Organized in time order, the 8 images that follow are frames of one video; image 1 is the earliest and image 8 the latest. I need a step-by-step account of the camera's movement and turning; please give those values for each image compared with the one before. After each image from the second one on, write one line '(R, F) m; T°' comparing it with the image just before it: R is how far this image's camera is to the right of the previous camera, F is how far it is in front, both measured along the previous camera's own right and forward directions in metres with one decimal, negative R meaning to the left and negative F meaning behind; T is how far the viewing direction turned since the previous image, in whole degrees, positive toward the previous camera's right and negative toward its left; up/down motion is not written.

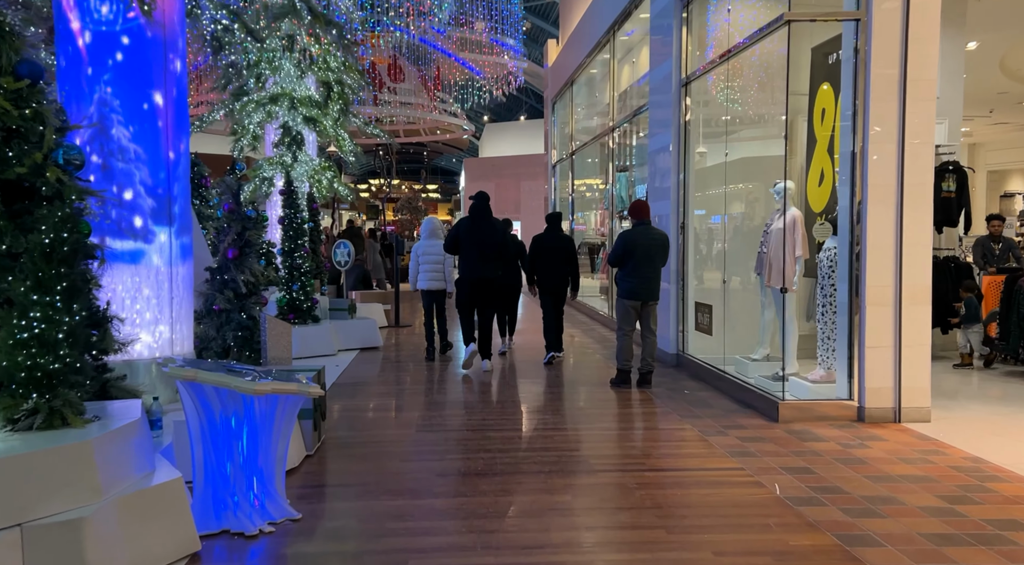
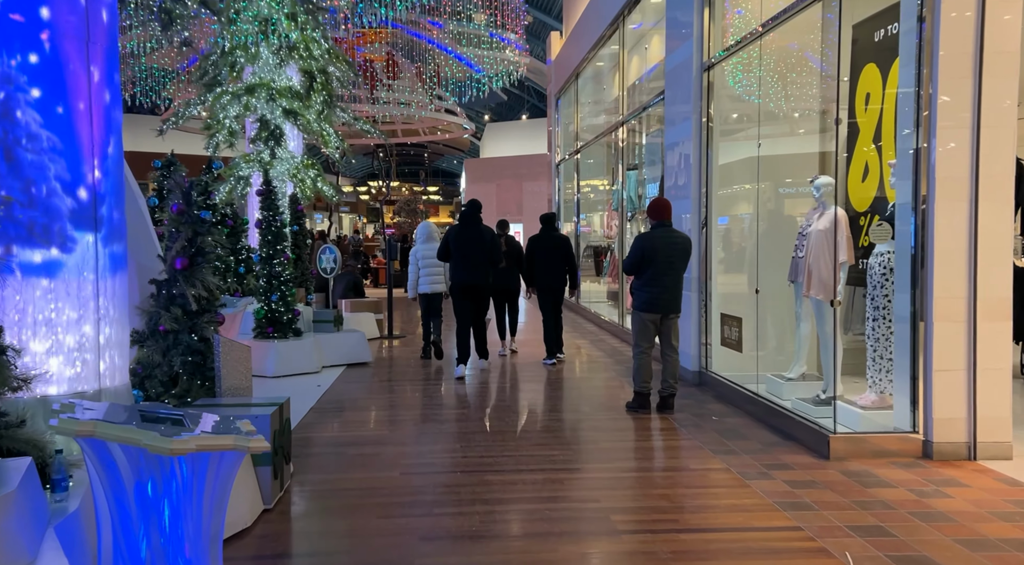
(0.0, +0.7) m; 0°
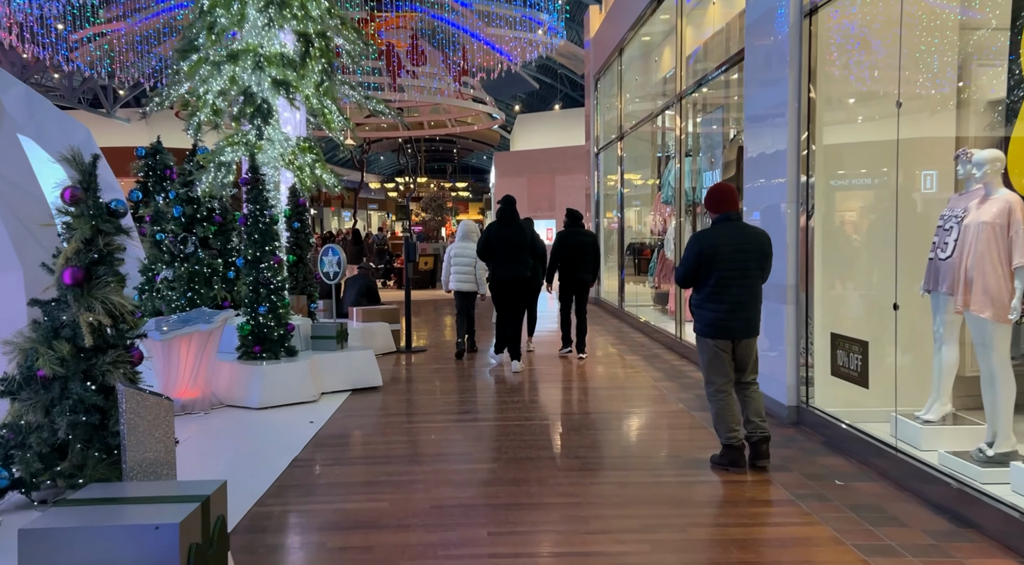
(-0.1, +1.4) m; -2°
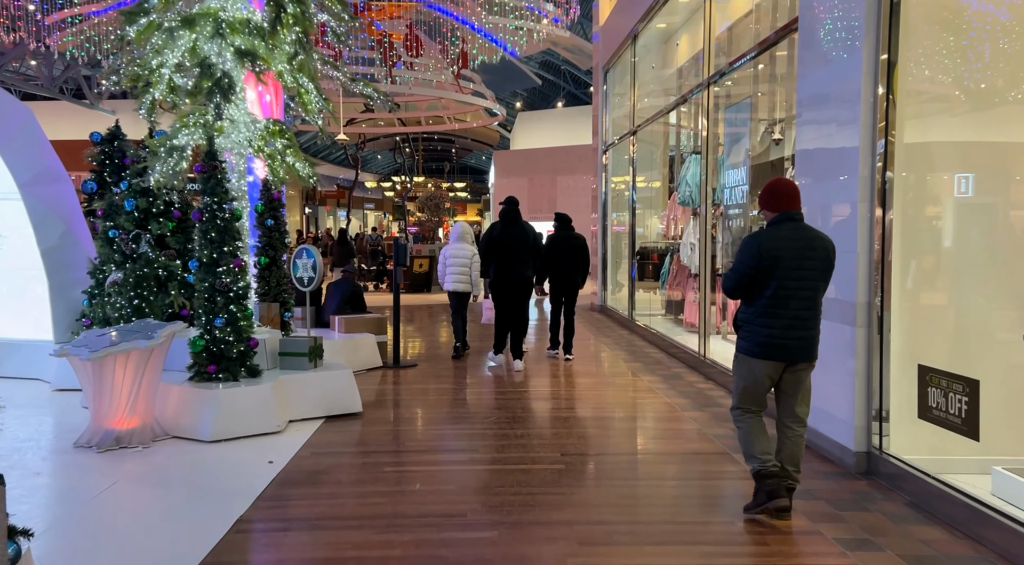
(0.0, +0.9) m; 0°
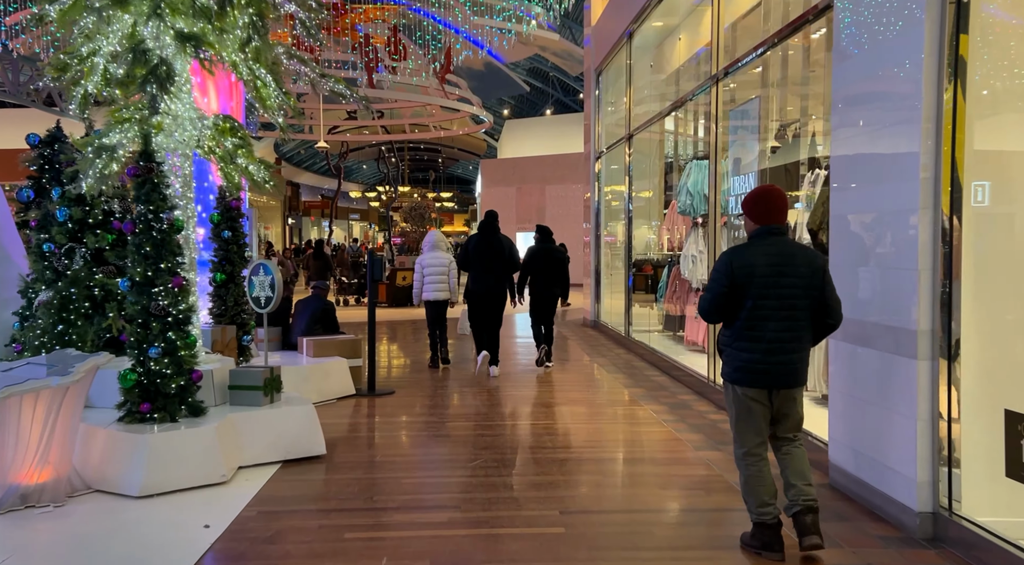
(0.0, +0.7) m; +1°
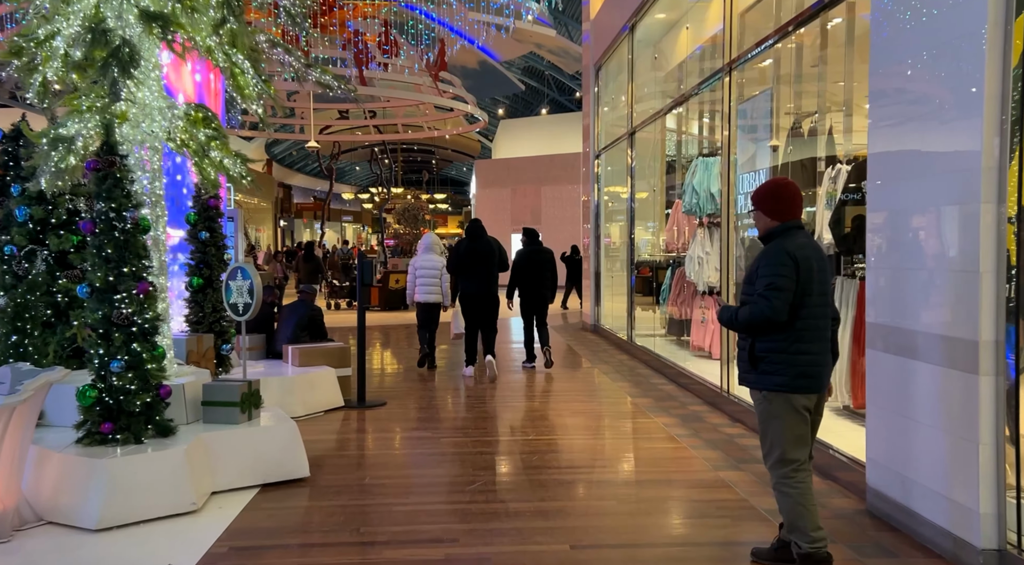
(0.0, +0.4) m; 0°
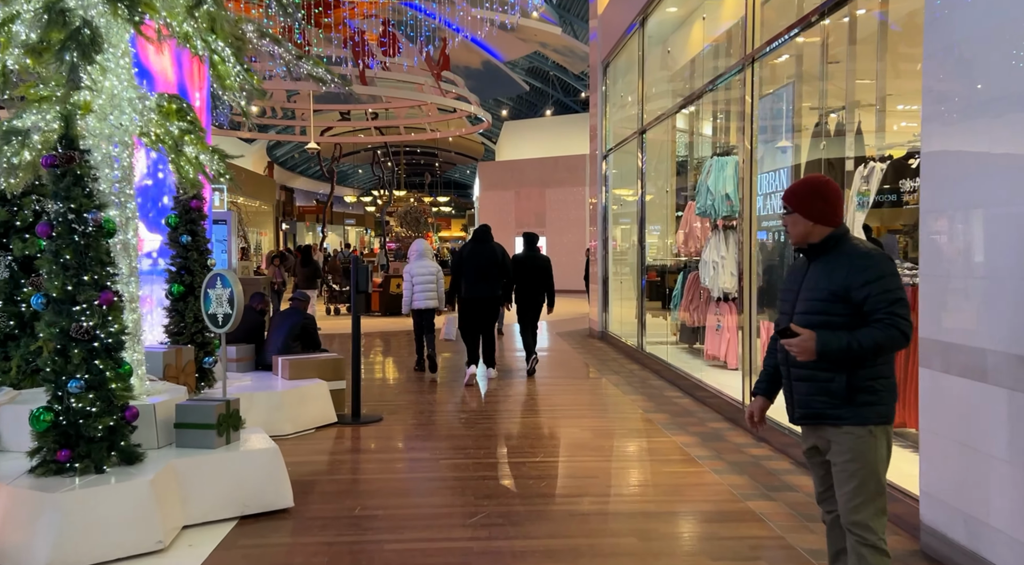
(0.0, +0.4) m; 0°
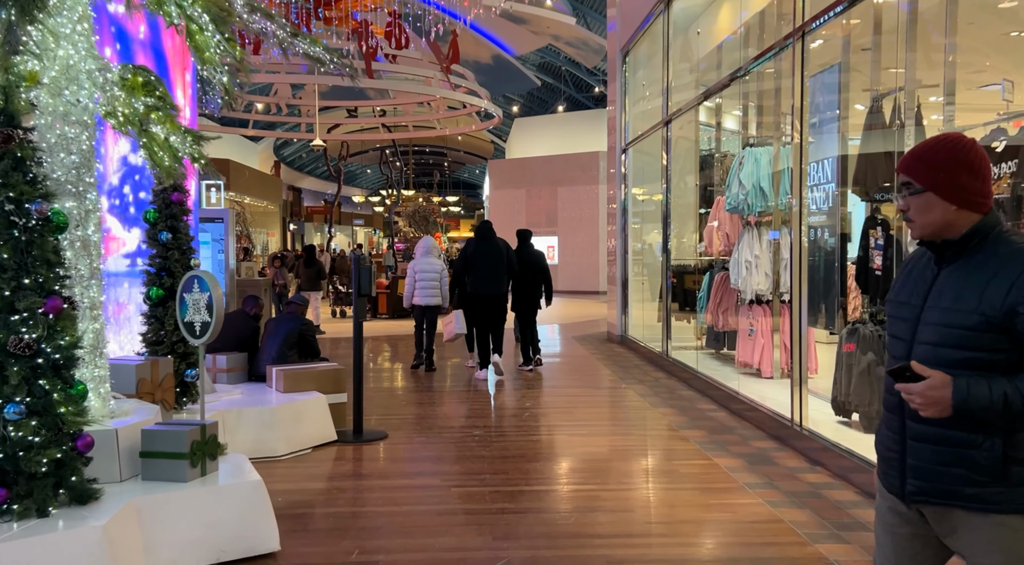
(-0.1, +0.6) m; -1°
